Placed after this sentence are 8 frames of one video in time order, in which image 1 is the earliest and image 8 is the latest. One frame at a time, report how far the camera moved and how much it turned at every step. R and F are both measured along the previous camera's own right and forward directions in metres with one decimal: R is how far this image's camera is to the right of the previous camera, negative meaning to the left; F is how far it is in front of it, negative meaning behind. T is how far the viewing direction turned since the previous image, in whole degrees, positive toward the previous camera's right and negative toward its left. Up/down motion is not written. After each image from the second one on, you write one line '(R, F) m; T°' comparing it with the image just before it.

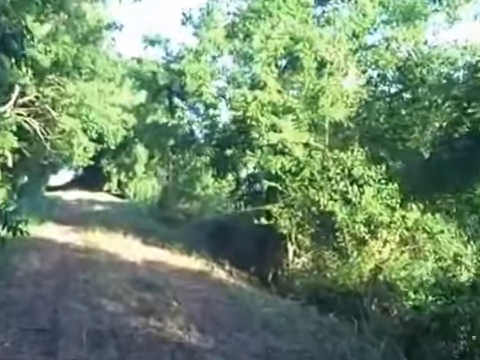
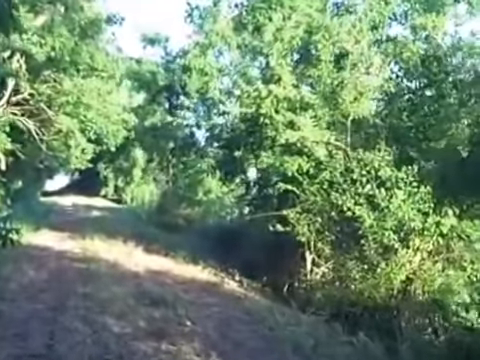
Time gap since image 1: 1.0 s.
(-0.4, +1.5) m; 0°
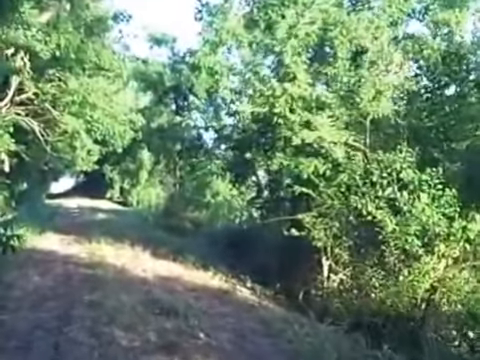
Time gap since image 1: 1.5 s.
(-0.2, +0.7) m; 0°
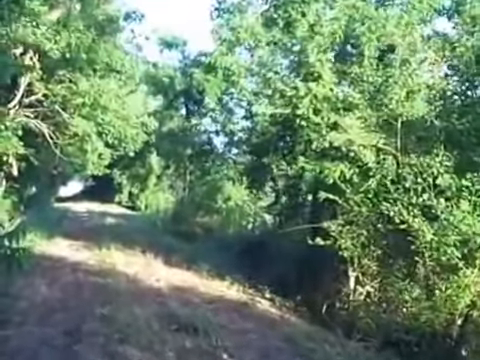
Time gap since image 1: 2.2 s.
(-0.3, +0.9) m; -1°
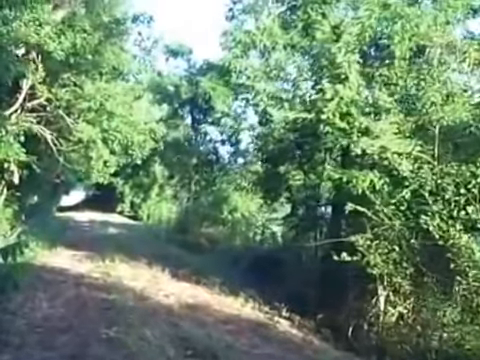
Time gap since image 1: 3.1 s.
(-0.3, +1.1) m; 0°
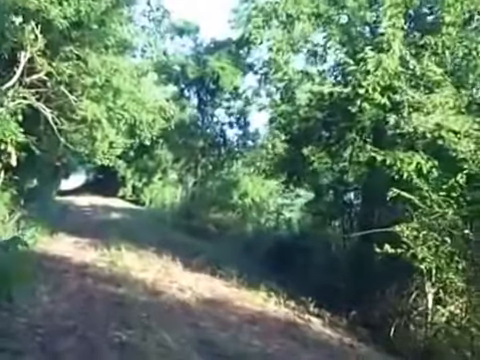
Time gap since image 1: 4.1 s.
(-0.4, +1.6) m; 0°
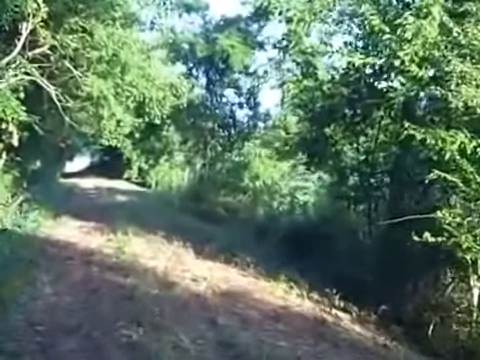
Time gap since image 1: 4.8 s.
(-0.3, +1.2) m; 0°
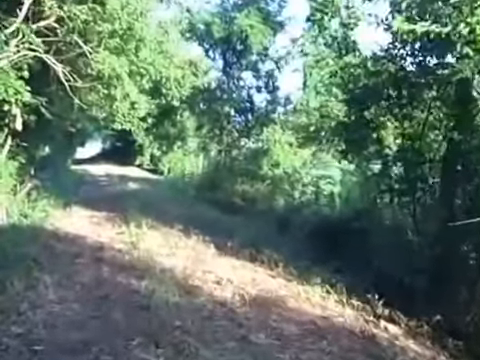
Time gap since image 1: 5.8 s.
(-0.3, +1.7) m; -1°
